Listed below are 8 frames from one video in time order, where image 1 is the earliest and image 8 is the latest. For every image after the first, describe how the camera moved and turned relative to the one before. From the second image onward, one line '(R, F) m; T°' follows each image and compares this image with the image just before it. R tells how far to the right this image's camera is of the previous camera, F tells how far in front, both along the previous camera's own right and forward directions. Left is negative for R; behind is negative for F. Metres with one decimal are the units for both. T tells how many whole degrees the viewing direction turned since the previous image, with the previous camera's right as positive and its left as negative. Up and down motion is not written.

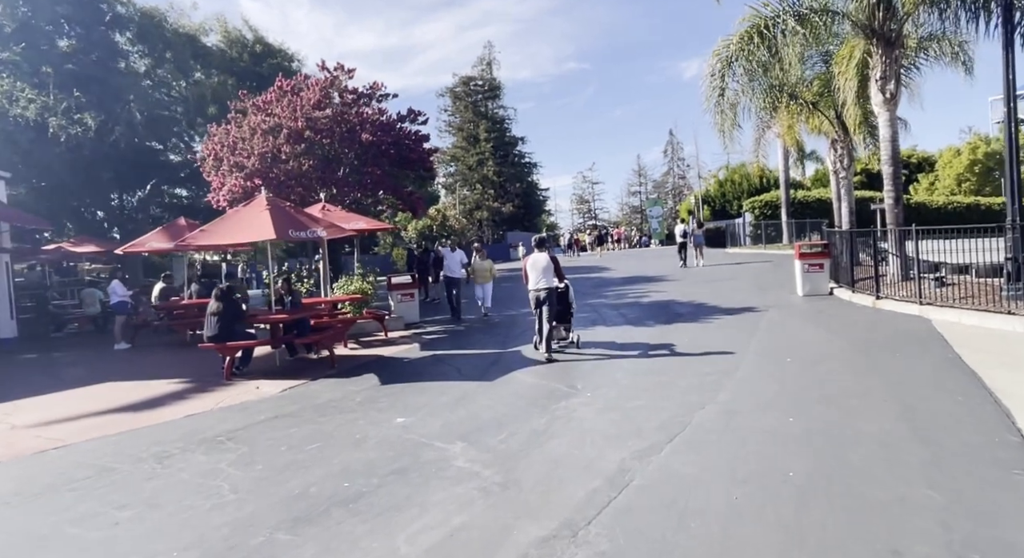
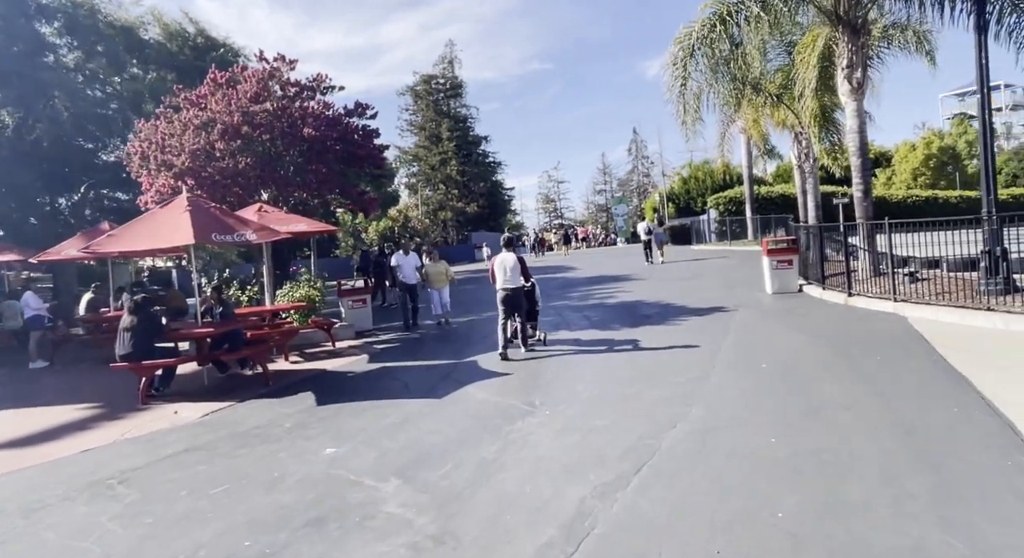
(+0.2, +0.9) m; +3°
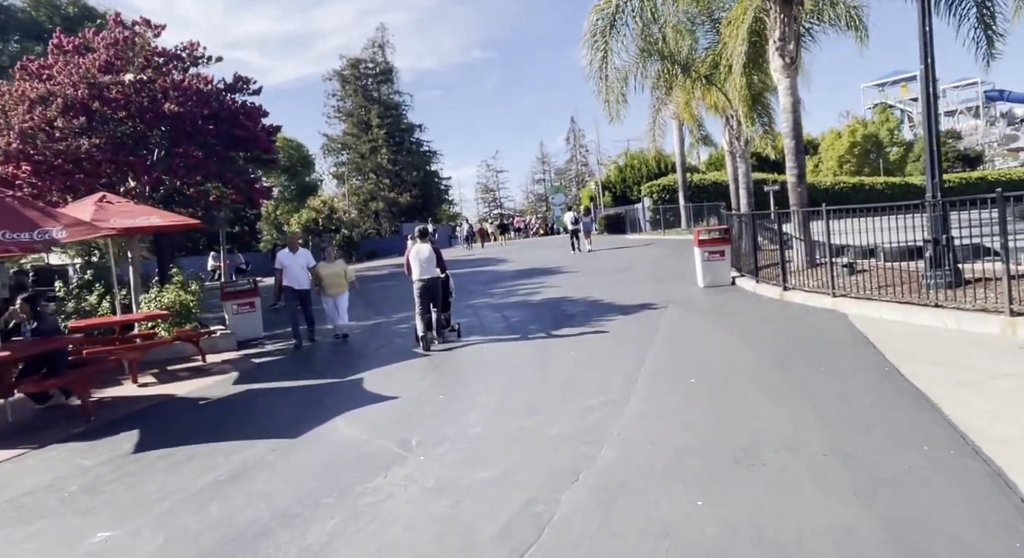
(+0.7, +1.6) m; +5°
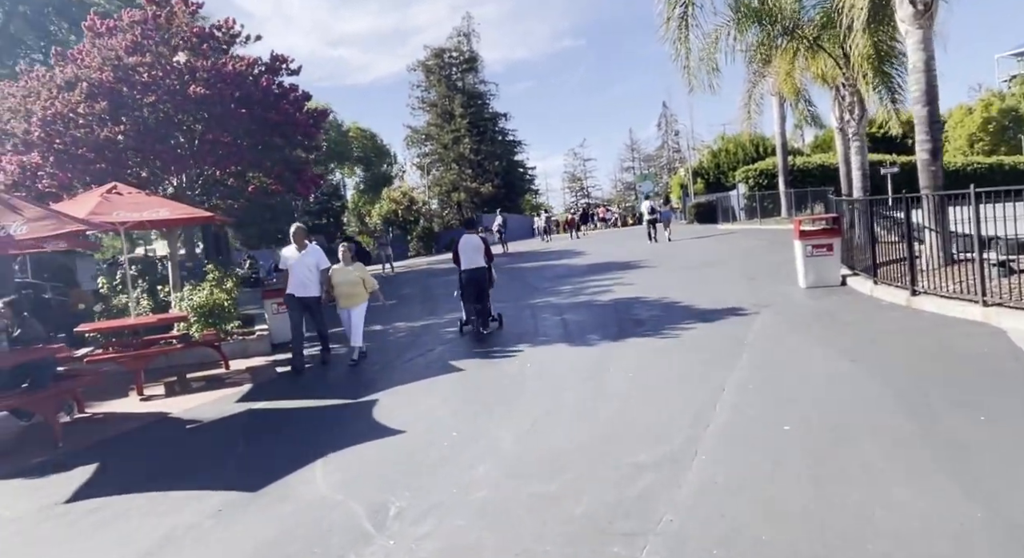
(+0.5, +1.8) m; -8°
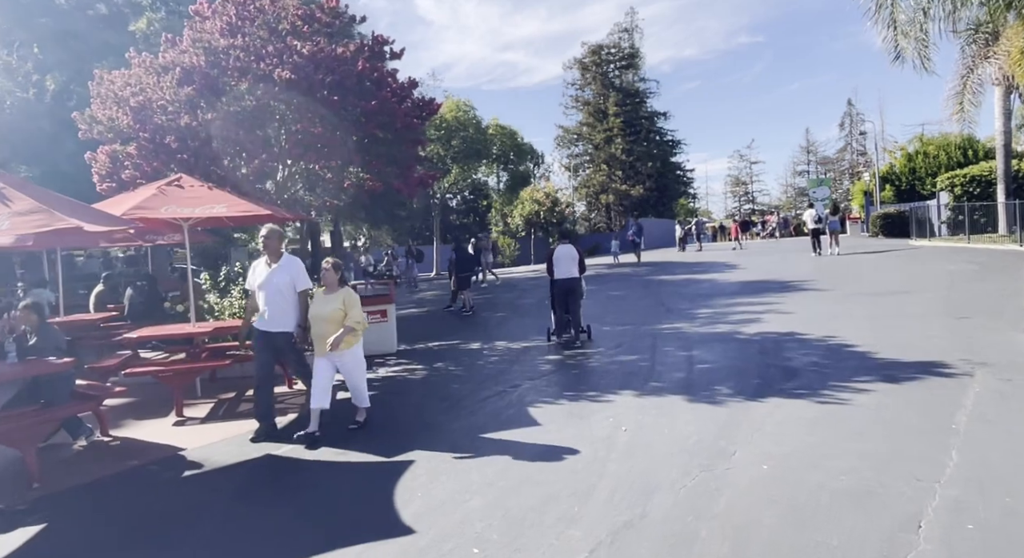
(+0.6, +2.1) m; -13°
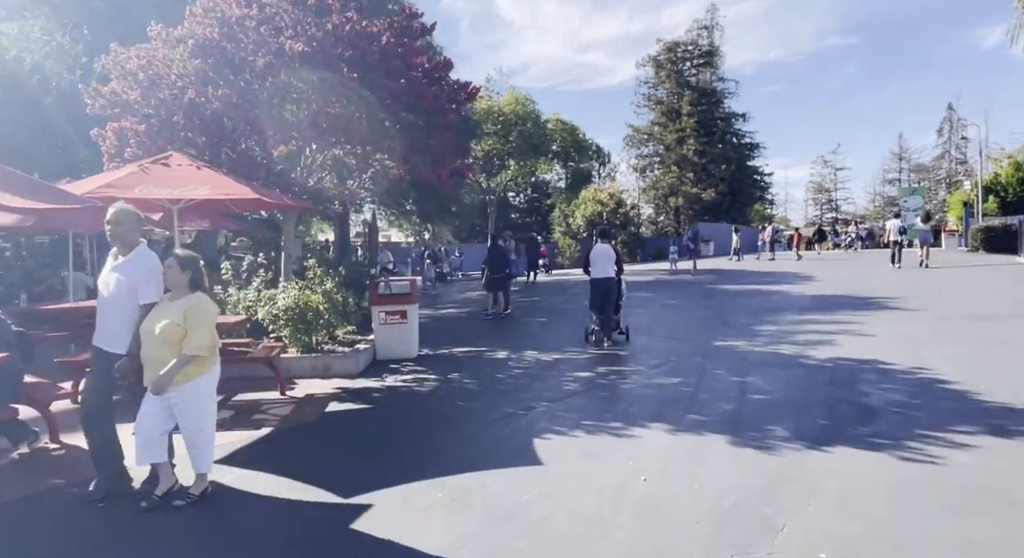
(+0.6, +1.3) m; -6°
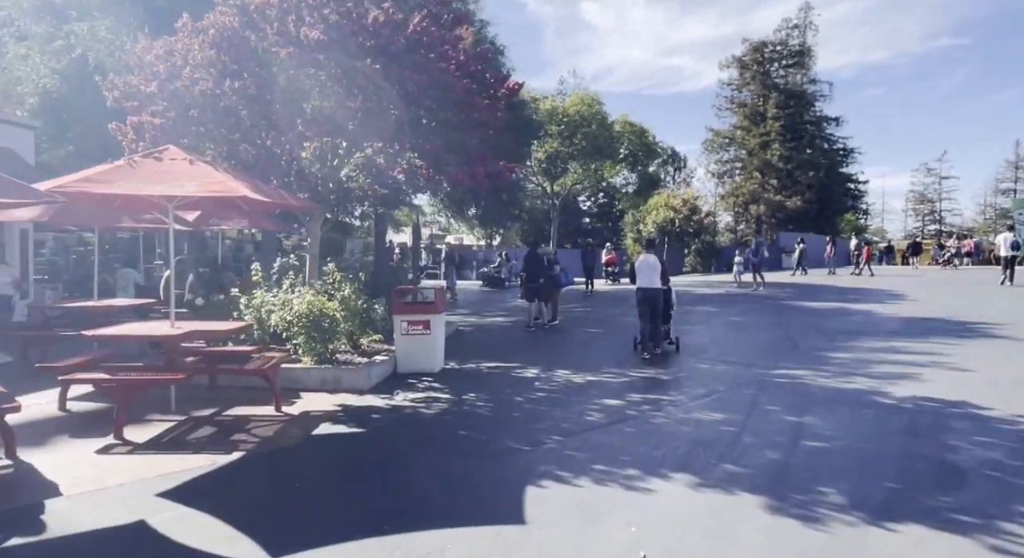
(+0.7, +1.0) m; -7°
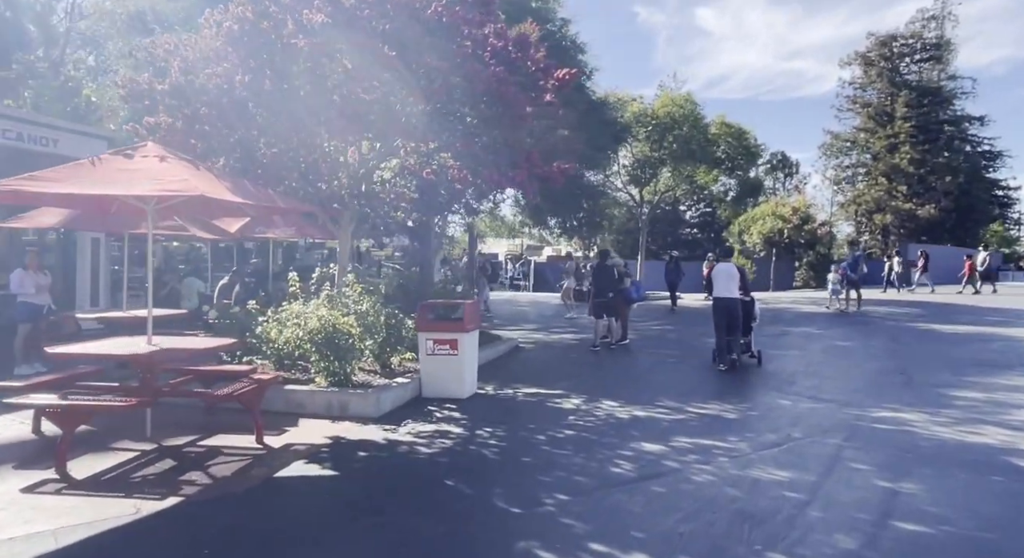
(+0.9, +1.4) m; -9°
